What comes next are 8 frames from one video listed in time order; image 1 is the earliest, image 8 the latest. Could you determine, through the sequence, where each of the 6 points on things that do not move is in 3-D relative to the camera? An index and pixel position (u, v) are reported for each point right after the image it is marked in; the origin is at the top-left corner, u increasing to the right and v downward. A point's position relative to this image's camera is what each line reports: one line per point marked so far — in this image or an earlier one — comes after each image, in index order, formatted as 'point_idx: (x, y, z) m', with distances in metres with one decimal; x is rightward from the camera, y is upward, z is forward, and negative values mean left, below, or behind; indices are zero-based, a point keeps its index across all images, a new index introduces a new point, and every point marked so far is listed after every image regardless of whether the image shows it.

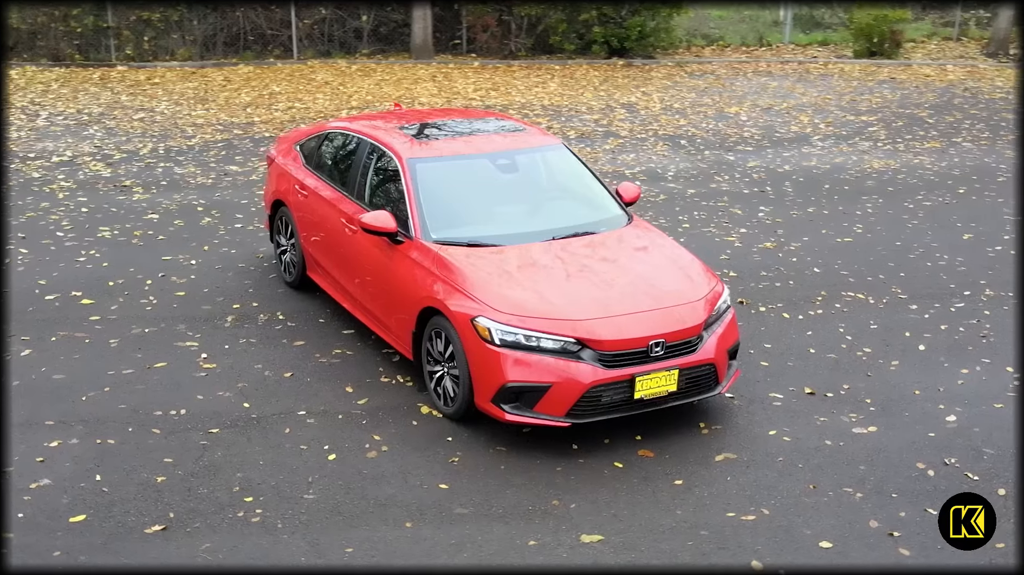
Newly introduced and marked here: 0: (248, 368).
0: (-1.3, -0.4, +6.4) m
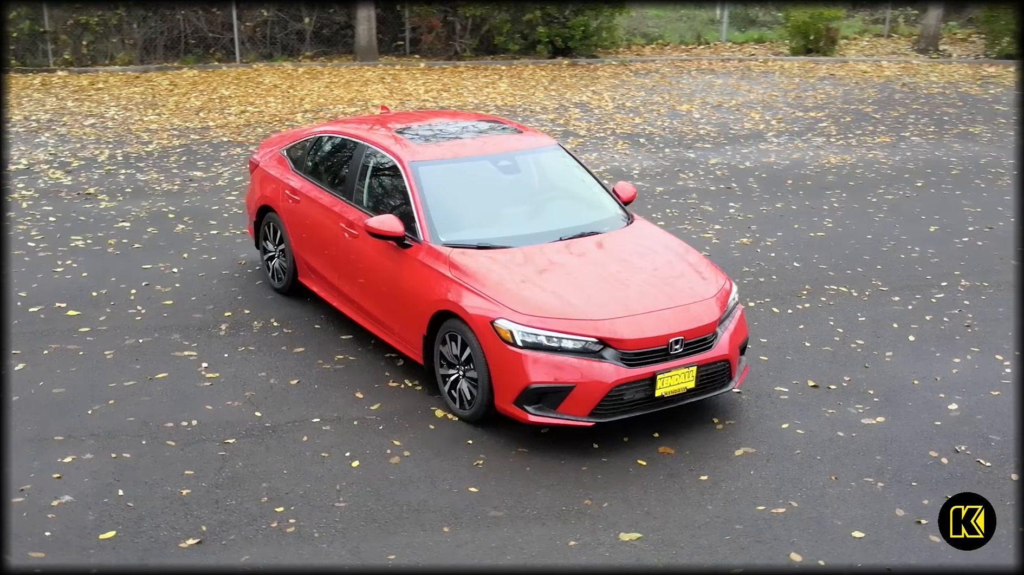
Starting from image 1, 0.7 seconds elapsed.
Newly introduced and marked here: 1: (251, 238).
0: (-1.2, -0.4, +6.3) m
1: (-1.5, +0.3, +7.8) m
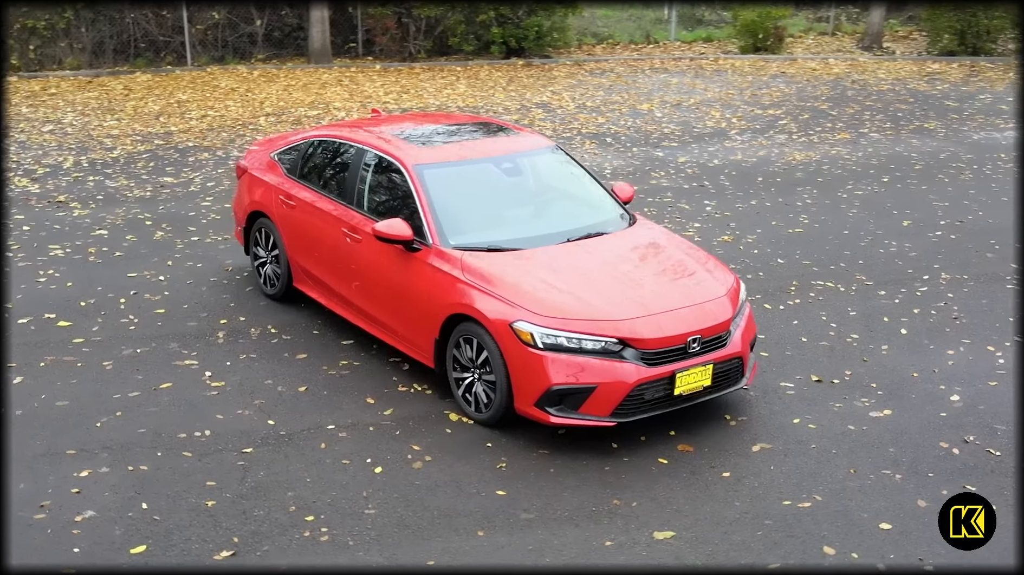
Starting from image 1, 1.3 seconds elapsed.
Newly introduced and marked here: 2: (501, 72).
0: (-1.2, -0.5, +6.3) m
1: (-1.6, +0.3, +7.7) m
2: (-0.1, +2.3, +14.0) m
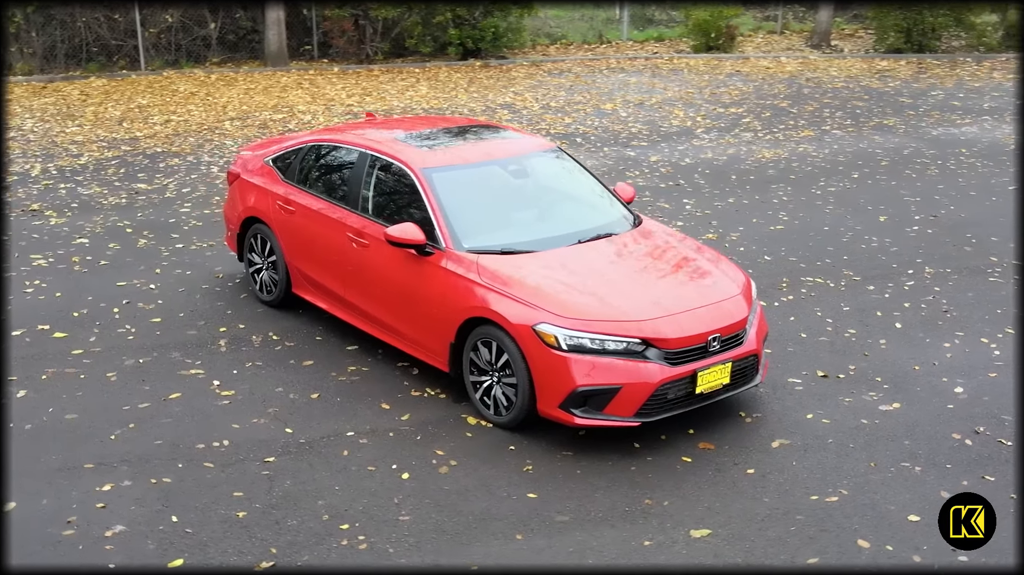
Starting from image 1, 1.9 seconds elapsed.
0: (-1.1, -0.5, +6.2) m
1: (-1.6, +0.2, +7.6) m
2: (-0.5, +2.3, +14.0) m
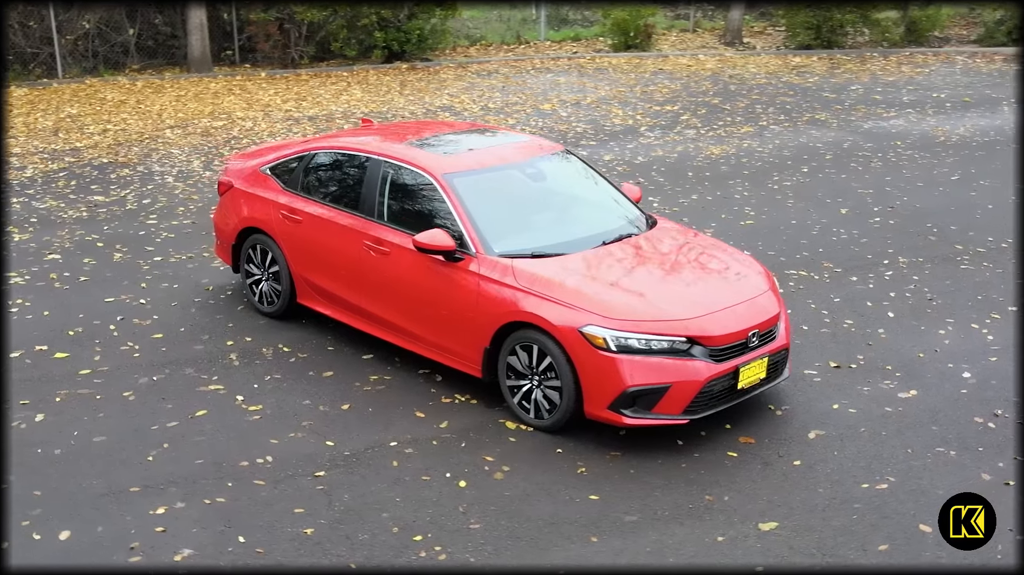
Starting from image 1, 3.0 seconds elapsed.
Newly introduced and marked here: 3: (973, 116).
0: (-1.0, -0.5, +6.1) m
1: (-1.6, +0.1, +7.4) m
2: (-1.3, +2.2, +13.9) m
3: (+4.5, +1.7, +13.0) m
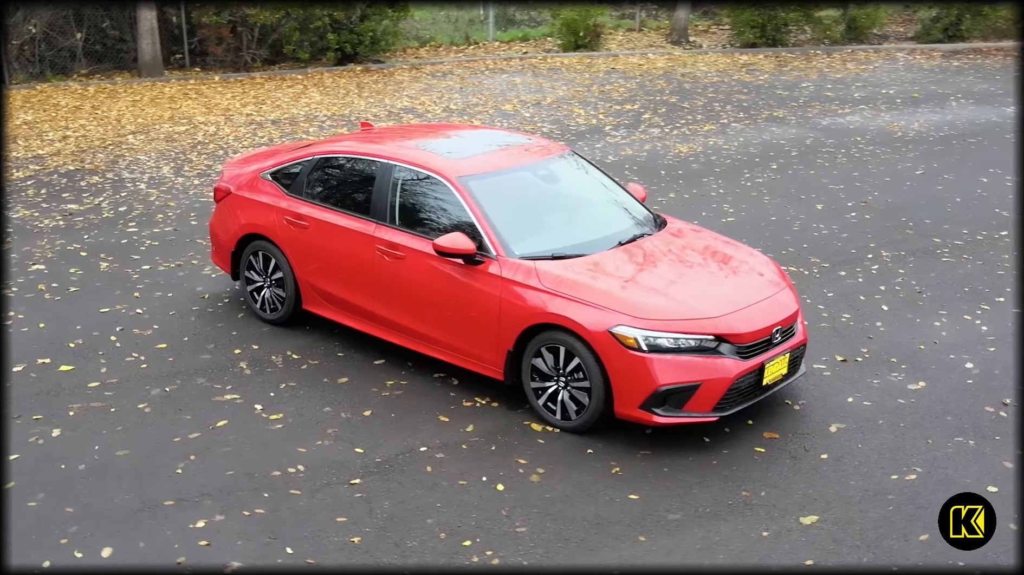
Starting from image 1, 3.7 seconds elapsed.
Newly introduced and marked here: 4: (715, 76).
0: (-0.9, -0.6, +6.0) m
1: (-1.6, +0.1, +7.3) m
2: (-1.7, +2.2, +13.8) m
3: (+4.1, +1.8, +13.3) m
4: (+2.2, +2.3, +14.7) m
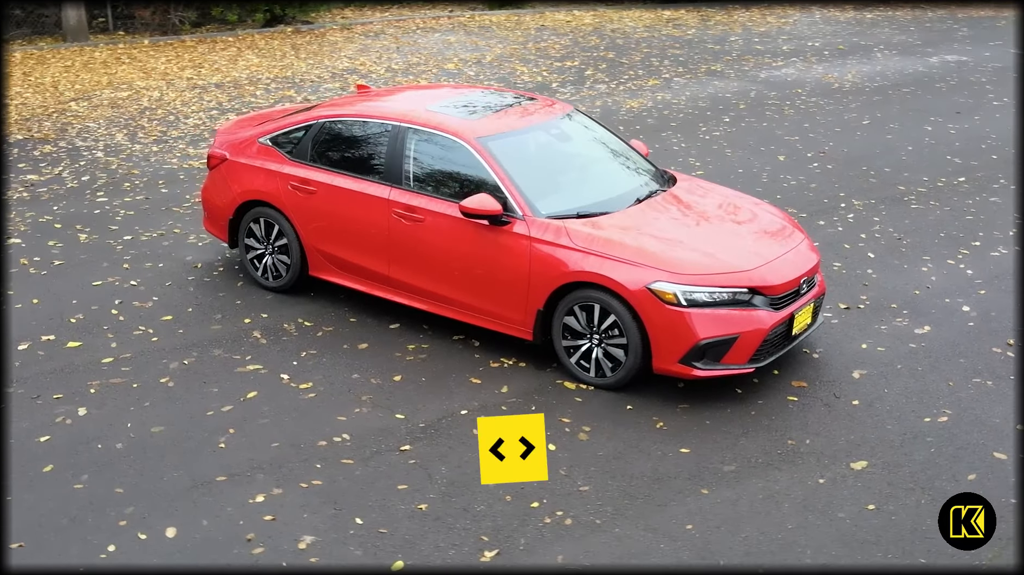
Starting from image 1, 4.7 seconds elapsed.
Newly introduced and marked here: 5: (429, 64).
0: (-0.7, -0.4, +5.9) m
1: (-1.6, +0.3, +7.1) m
2: (-2.4, +2.5, +13.5) m
3: (+3.5, +2.3, +13.5) m
4: (+1.5, +2.9, +14.8) m
5: (-0.8, +2.1, +12.6) m
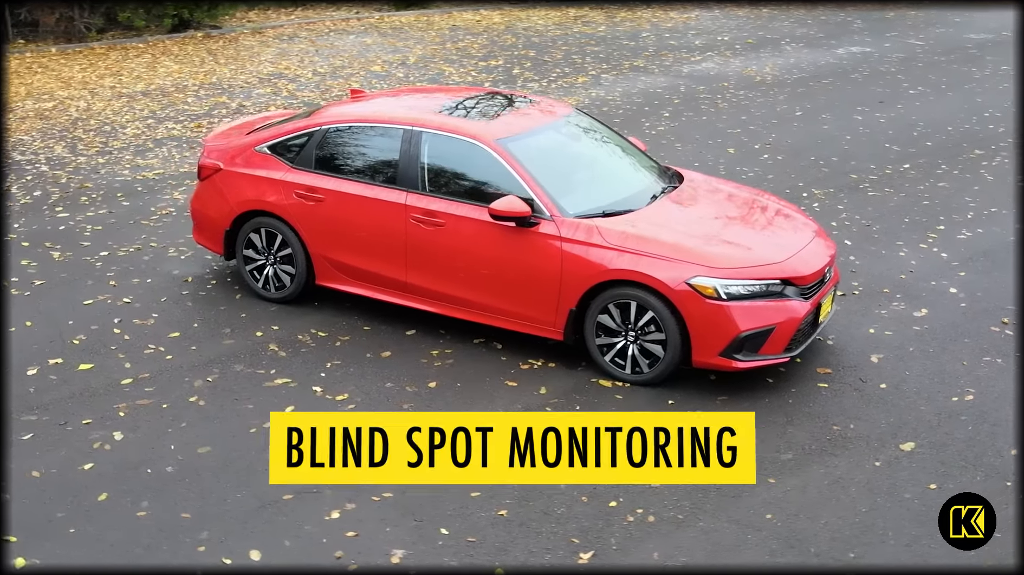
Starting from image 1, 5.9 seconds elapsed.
0: (-0.6, -0.4, +5.8) m
1: (-1.6, +0.2, +6.9) m
2: (-3.2, +2.4, +13.1) m
3: (+2.6, +2.4, +13.8) m
4: (+0.5, +2.9, +14.8) m
5: (-1.5, +2.1, +12.4) m
